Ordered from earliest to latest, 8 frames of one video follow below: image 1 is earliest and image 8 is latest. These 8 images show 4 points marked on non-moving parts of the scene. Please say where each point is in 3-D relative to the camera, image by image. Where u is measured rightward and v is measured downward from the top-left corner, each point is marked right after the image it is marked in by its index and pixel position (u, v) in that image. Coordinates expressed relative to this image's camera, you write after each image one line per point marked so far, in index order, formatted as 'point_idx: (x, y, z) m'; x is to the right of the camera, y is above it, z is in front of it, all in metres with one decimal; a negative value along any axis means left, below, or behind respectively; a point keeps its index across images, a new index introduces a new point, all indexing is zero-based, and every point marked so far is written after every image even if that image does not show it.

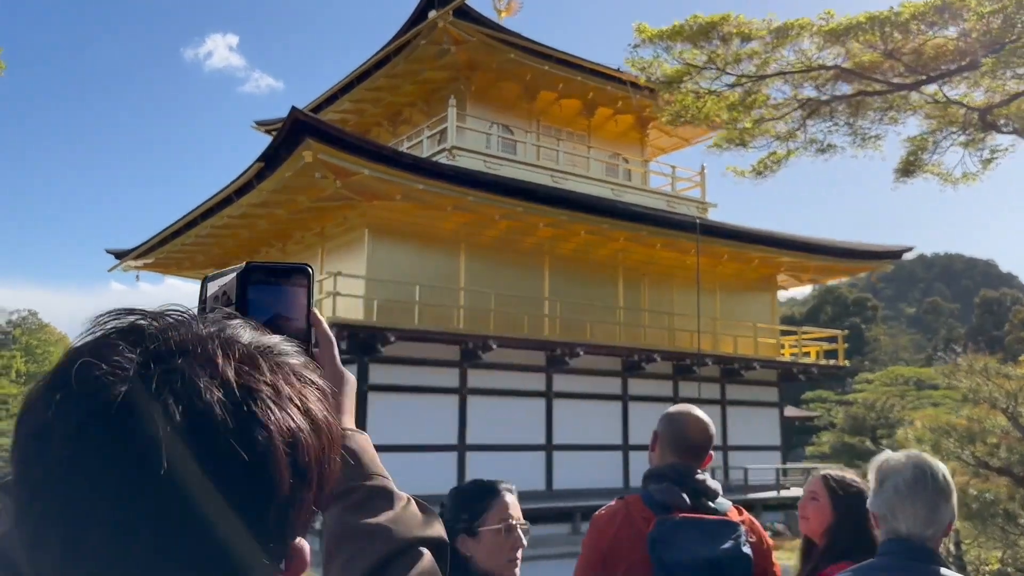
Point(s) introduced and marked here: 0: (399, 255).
0: (-1.5, +0.4, +11.2) m
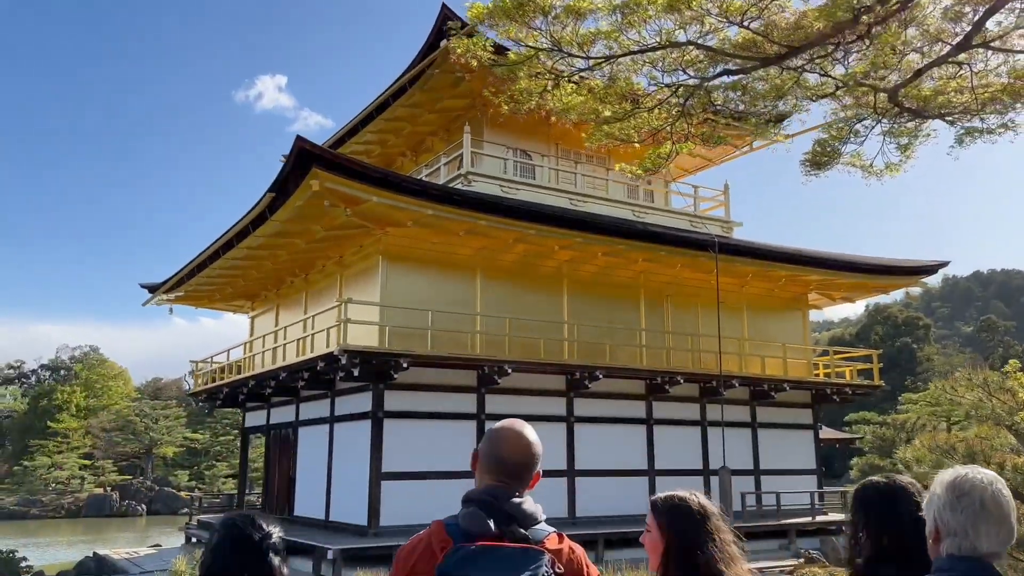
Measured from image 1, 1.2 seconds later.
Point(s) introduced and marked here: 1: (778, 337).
0: (-1.3, +0.1, +11.2) m
1: (+4.6, -0.9, +14.5) m
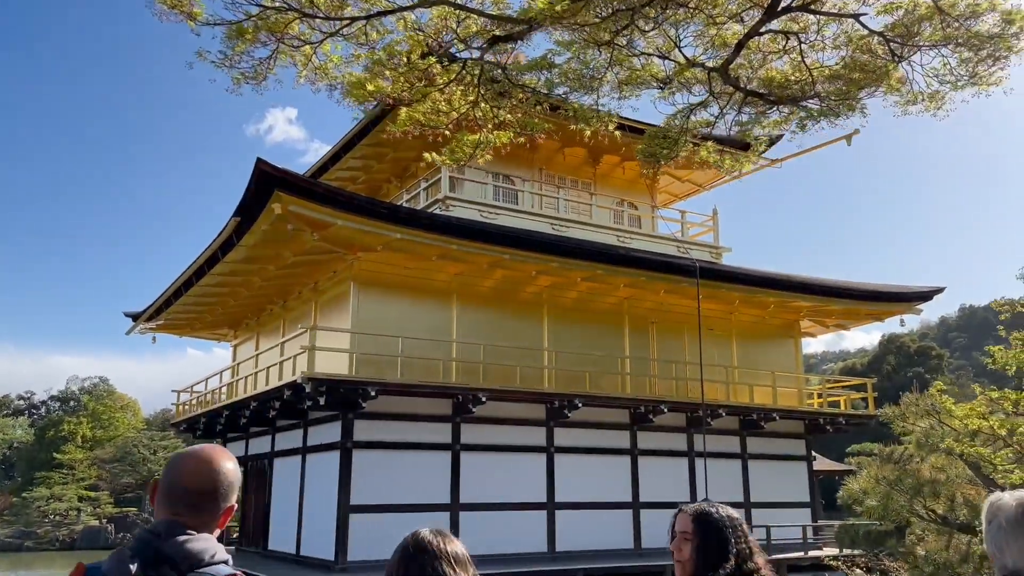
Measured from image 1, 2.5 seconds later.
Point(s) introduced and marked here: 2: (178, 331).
0: (-1.6, -0.3, +10.9) m
1: (+4.3, -1.3, +14.1) m
2: (-6.0, -0.8, +15.2) m
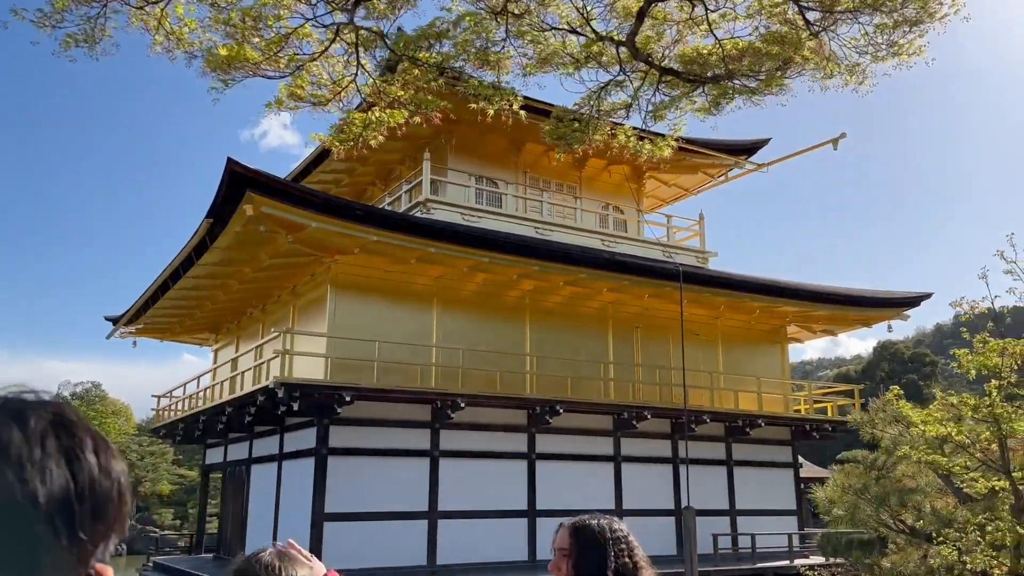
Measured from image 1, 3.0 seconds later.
0: (-1.9, -0.3, +10.8) m
1: (+4.0, -1.4, +14.0) m
2: (-6.3, -0.8, +15.0) m
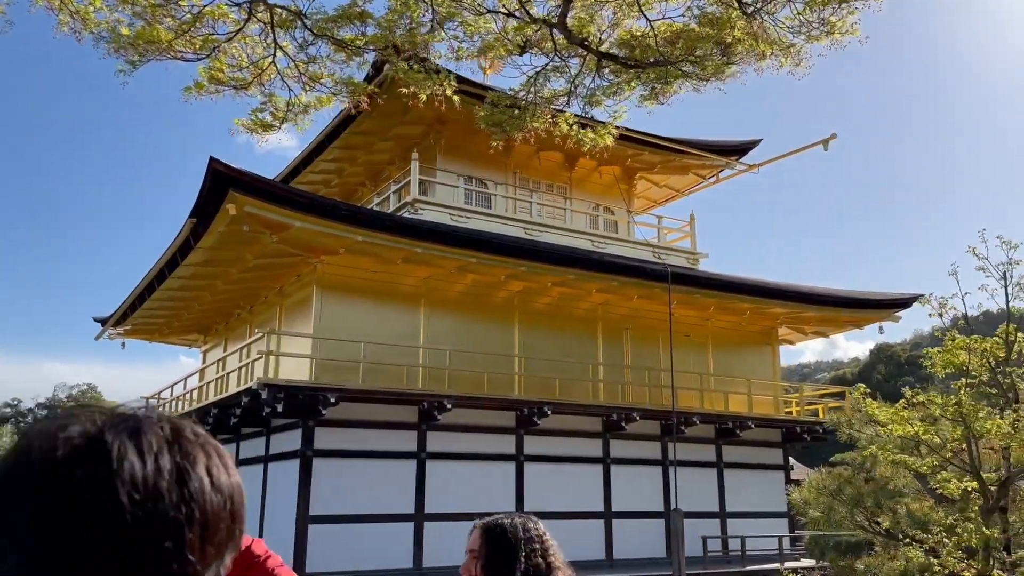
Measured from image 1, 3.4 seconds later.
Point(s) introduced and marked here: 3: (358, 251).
0: (-2.0, -0.3, +10.7) m
1: (+3.9, -1.4, +13.9) m
2: (-6.5, -0.9, +15.0) m
3: (-1.9, +0.4, +10.1) m
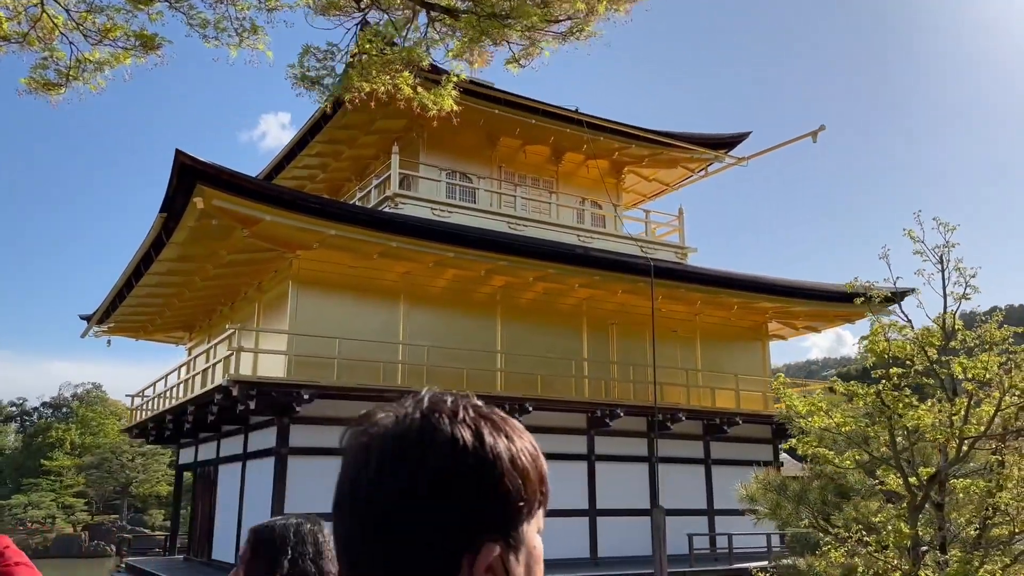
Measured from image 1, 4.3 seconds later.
0: (-2.3, -0.3, +10.6) m
1: (+3.6, -1.3, +13.7) m
2: (-6.7, -0.8, +14.9) m
3: (-2.1, +0.5, +10.0) m
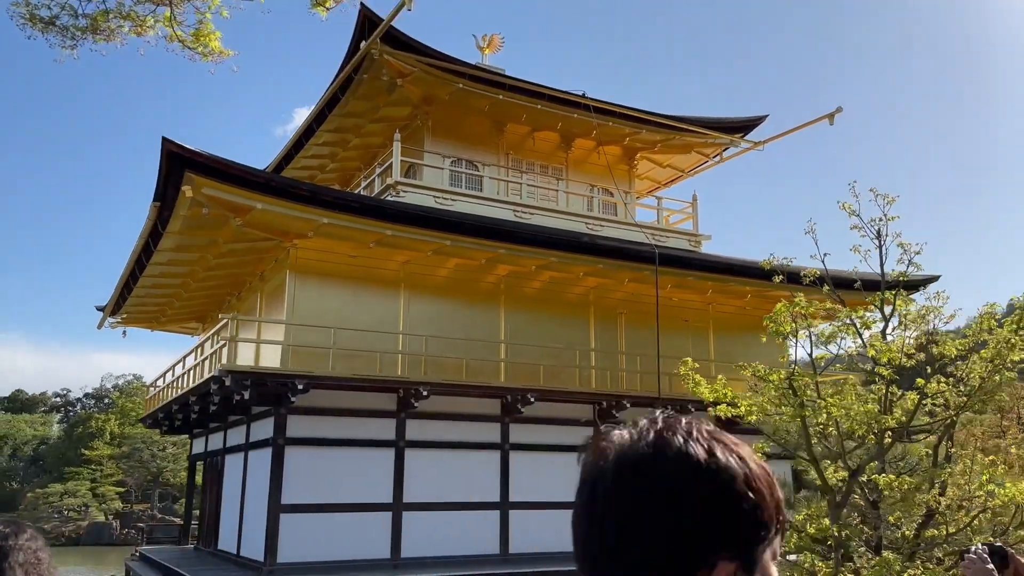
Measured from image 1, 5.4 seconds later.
0: (-2.3, -0.1, +10.5) m
1: (+3.8, -1.1, +13.4) m
2: (-6.5, -0.6, +15.0) m
3: (-2.2, +0.6, +9.9) m
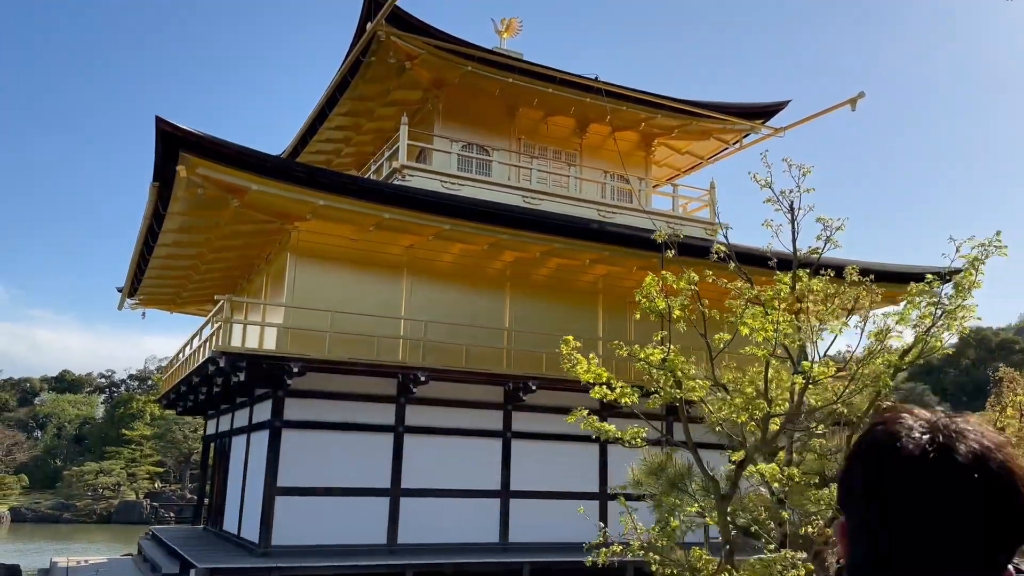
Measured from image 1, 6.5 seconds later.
0: (-2.2, +0.1, +10.4) m
1: (+3.9, -1.0, +13.0) m
2: (-6.3, -0.3, +15.1) m
3: (-2.1, +0.8, +9.8) m
